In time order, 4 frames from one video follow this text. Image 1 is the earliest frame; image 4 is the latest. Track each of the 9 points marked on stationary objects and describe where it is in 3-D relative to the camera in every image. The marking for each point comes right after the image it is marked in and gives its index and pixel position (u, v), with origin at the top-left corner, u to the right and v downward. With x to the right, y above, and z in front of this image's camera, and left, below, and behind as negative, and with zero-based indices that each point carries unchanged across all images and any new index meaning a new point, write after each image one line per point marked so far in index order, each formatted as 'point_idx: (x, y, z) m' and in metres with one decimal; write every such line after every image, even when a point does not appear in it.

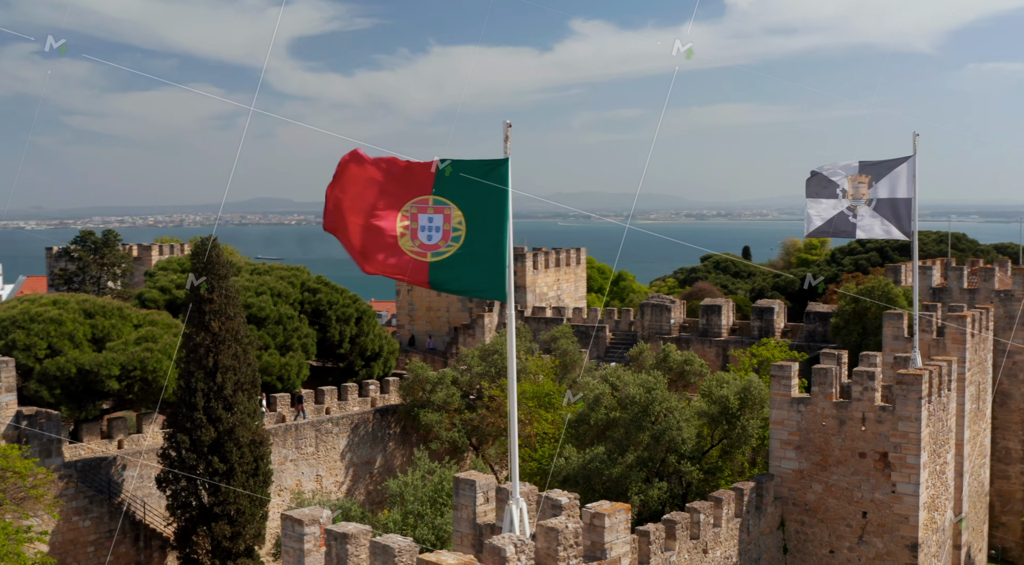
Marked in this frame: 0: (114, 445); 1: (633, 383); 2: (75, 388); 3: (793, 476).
0: (-7.0, -2.9, +18.4) m
1: (+1.6, -1.4, +14.1) m
2: (-8.1, -1.9, +18.8) m
3: (+3.5, -2.4, +12.5) m
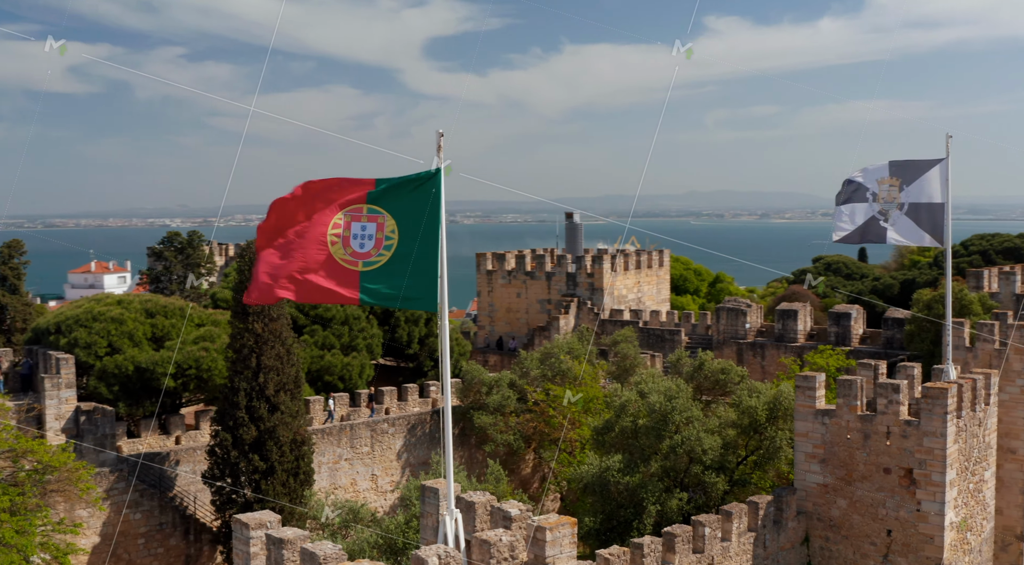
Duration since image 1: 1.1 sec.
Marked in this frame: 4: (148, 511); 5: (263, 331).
0: (-6.2, -3.0, +18.9) m
1: (+2.0, -1.5, +13.9) m
2: (-7.3, -2.0, +19.4) m
3: (+3.6, -2.5, +12.1) m
4: (-6.1, -3.8, +17.0) m
5: (-4.2, -0.8, +17.2) m
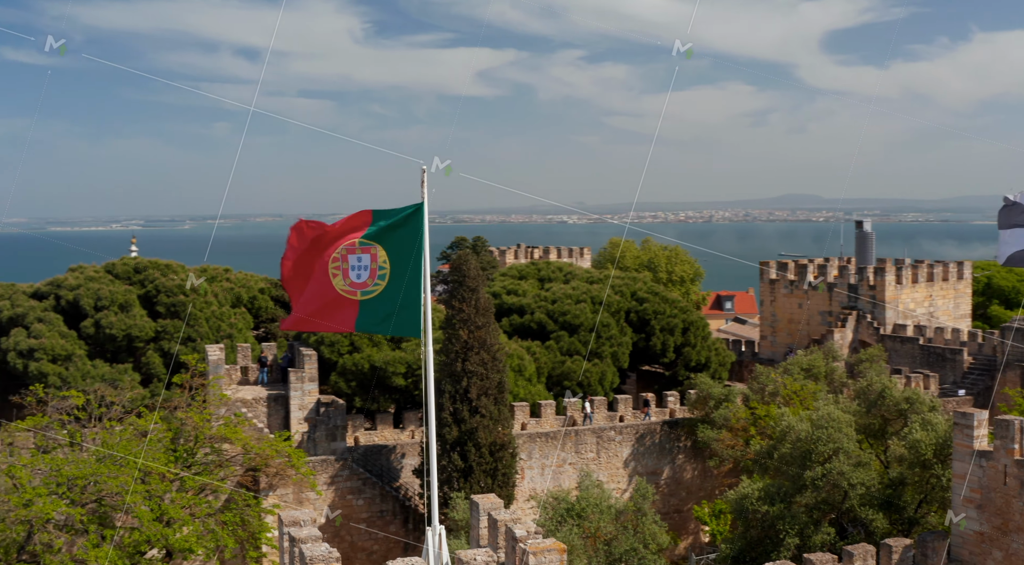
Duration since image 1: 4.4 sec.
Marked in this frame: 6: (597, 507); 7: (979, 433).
0: (-2.2, -3.1, +20.7) m
1: (+4.0, -1.8, +13.4) m
2: (-3.1, -2.1, +21.5) m
3: (+5.1, -2.8, +11.1) m
4: (-2.7, -4.0, +18.9) m
5: (-0.8, -1.0, +18.4) m
6: (+1.1, -3.0, +13.6) m
7: (+5.2, -1.7, +11.2) m
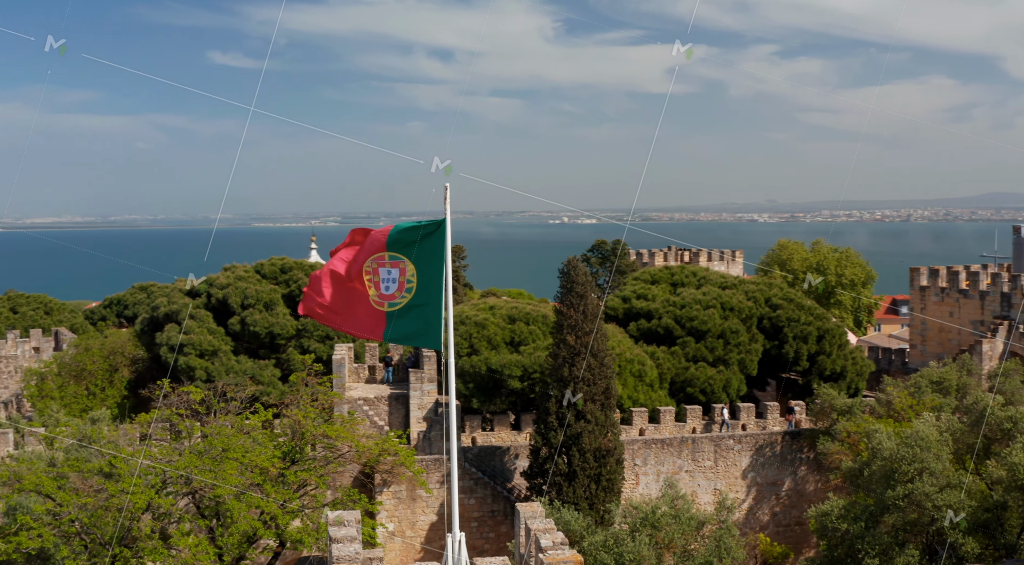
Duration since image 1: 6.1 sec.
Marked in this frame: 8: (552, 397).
0: (+0.1, -3.3, +21.4) m
1: (+5.2, -2.0, +13.1) m
2: (-0.6, -2.2, +22.3) m
3: (+5.8, -3.0, +10.8) m
4: (-0.6, -4.1, +19.6) m
5: (+1.2, -1.2, +18.9) m
6: (+2.3, -3.2, +13.8) m
7: (+6.0, -1.9, +10.9) m
8: (+0.8, -2.1, +18.9) m
